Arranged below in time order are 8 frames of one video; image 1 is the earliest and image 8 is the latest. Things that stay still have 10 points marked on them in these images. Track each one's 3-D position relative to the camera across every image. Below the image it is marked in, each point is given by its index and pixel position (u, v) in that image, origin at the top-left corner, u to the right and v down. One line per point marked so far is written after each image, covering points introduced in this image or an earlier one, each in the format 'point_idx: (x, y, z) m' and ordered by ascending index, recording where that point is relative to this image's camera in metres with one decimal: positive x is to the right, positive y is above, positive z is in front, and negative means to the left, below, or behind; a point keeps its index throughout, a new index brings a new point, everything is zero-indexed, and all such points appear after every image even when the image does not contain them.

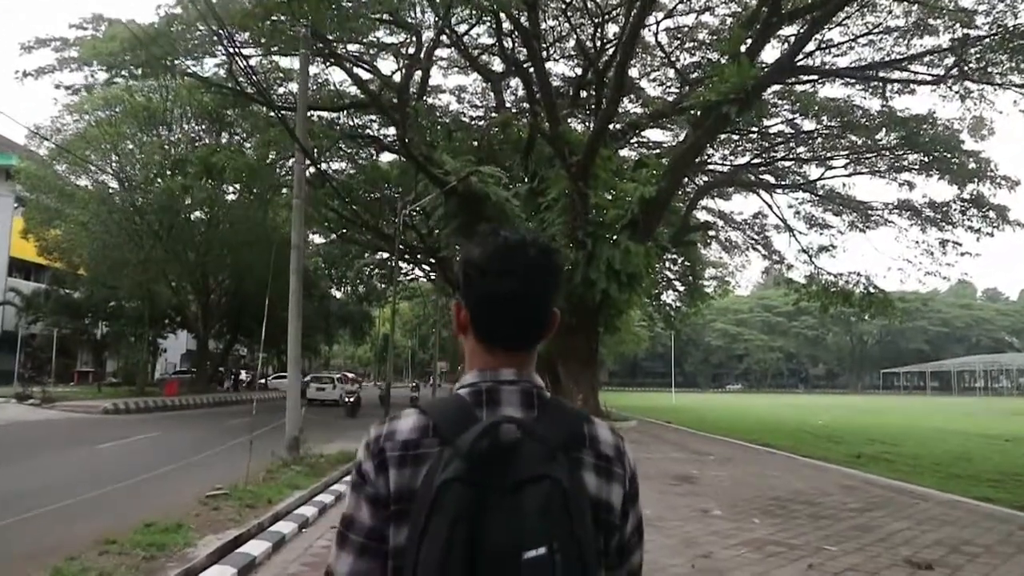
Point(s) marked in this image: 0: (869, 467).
0: (+4.8, -2.4, +12.6) m
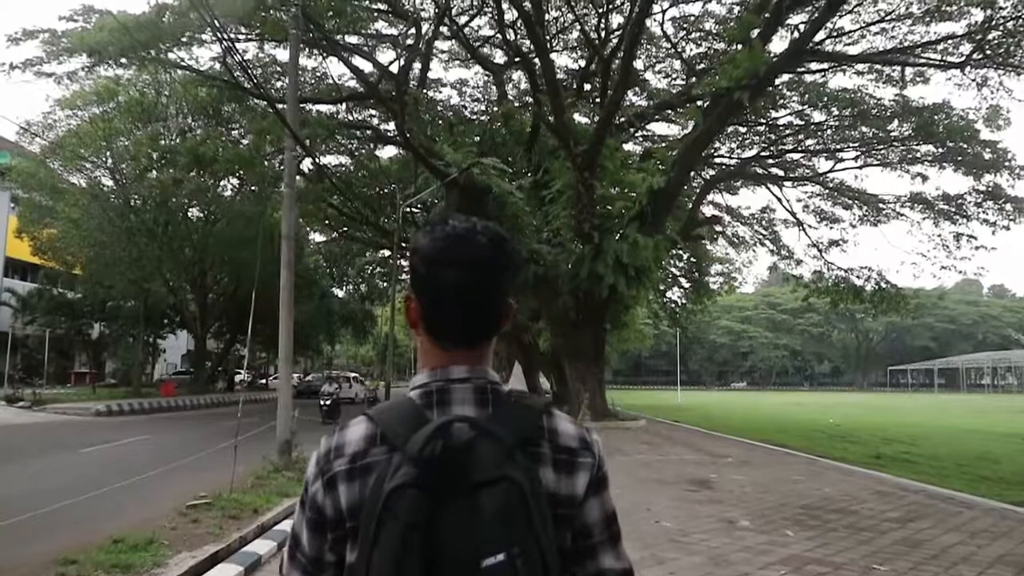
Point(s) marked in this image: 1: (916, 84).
0: (+4.9, -2.3, +12.1) m
1: (+7.1, +3.5, +17.0) m
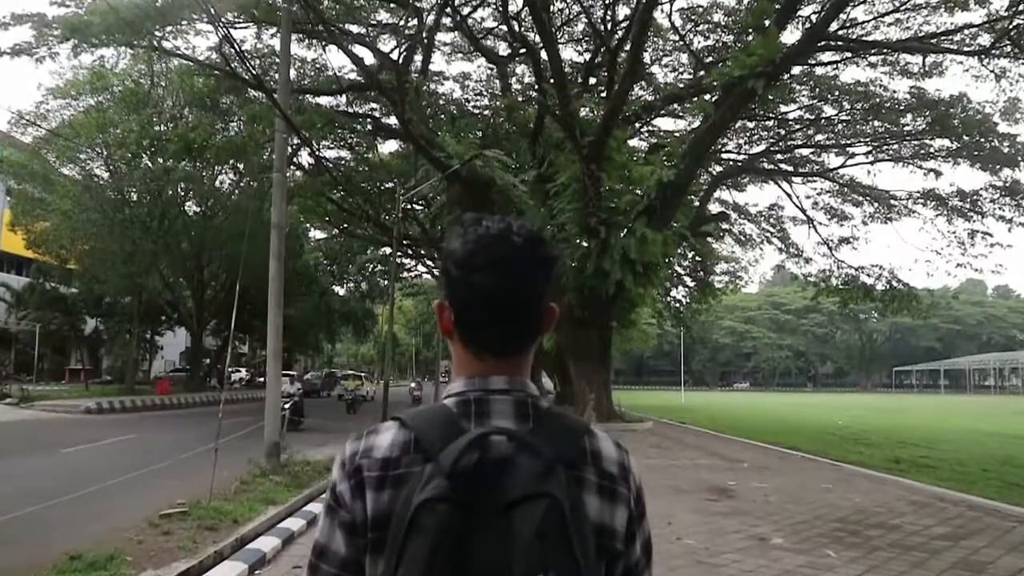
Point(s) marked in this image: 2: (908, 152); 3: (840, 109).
0: (+4.9, -2.3, +11.6) m
1: (+7.1, +3.6, +16.5) m
2: (+8.1, +2.8, +19.9) m
3: (+6.6, +3.6, +19.5) m
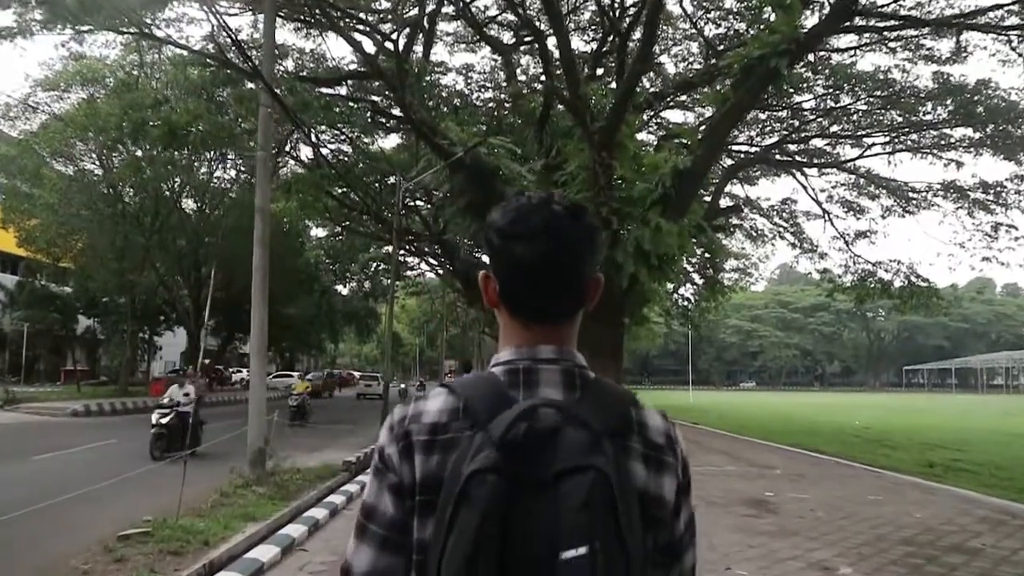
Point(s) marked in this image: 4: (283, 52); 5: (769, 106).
0: (+5.0, -2.2, +10.9) m
1: (+7.2, +3.7, +15.7) m
2: (+8.2, +2.9, +19.2) m
3: (+6.7, +3.7, +18.8) m
4: (-4.6, +4.7, +19.2) m
5: (+5.2, +3.7, +19.9) m
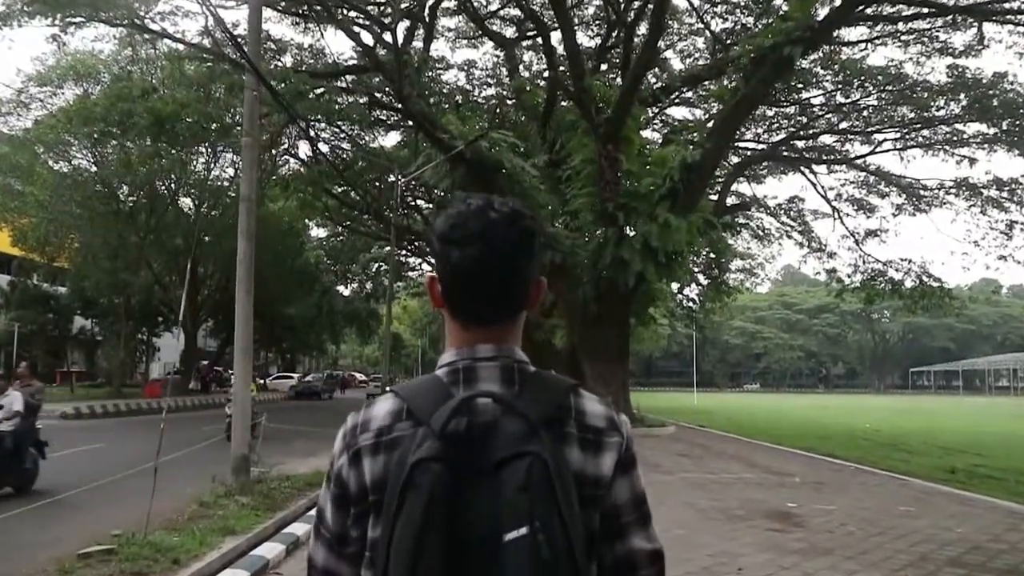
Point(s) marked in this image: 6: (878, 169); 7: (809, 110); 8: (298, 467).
0: (+5.0, -2.2, +10.5) m
1: (+7.3, +3.7, +15.3) m
2: (+8.2, +2.9, +18.7) m
3: (+6.7, +3.7, +18.3) m
4: (-4.5, +4.7, +18.8) m
5: (+5.3, +3.7, +19.4) m
6: (+7.4, +2.4, +19.6) m
7: (+6.1, +3.6, +19.8) m
8: (-2.7, -2.3, +12.5) m
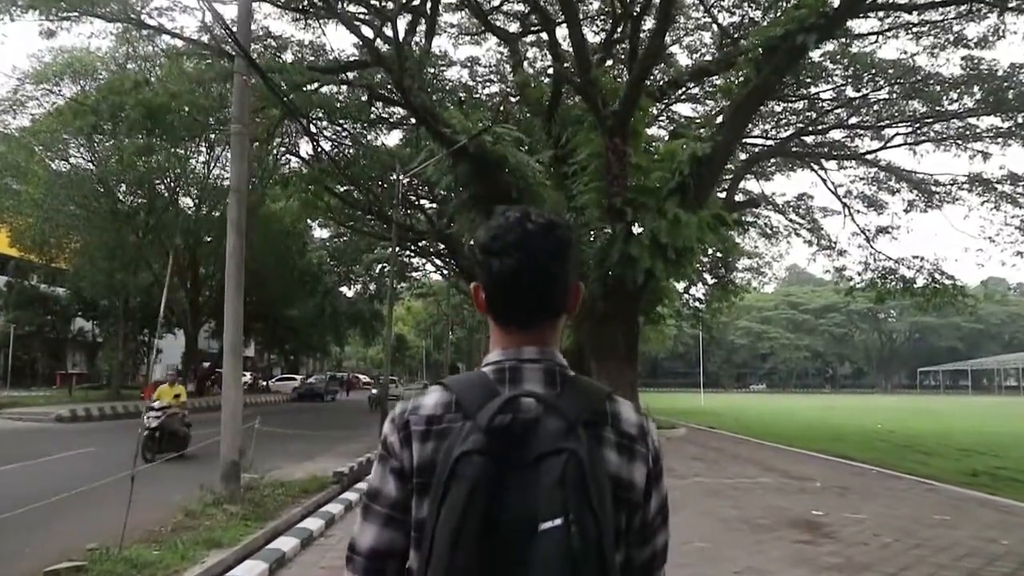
0: (+5.1, -2.1, +10.1) m
1: (+7.3, +3.7, +14.9) m
2: (+8.3, +2.9, +18.4) m
3: (+6.8, +3.7, +18.0) m
4: (-4.4, +4.7, +18.5) m
5: (+5.4, +3.8, +19.1) m
6: (+7.5, +2.4, +19.2) m
7: (+6.2, +3.7, +19.5) m
8: (-2.7, -2.3, +12.2) m
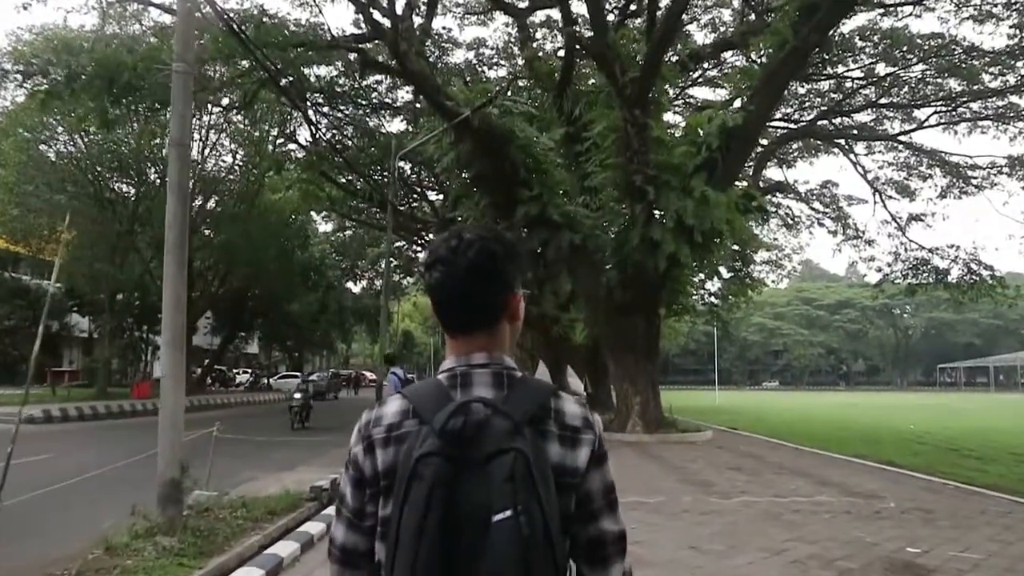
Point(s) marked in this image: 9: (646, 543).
0: (+5.1, -2.0, +9.0) m
1: (+7.4, +3.9, +13.8) m
2: (+8.4, +3.1, +17.2) m
3: (+6.9, +3.9, +16.8) m
4: (-4.3, +4.8, +17.4) m
5: (+5.5, +3.9, +17.9) m
6: (+7.6, +2.6, +18.0) m
7: (+6.3, +3.8, +18.3) m
8: (-2.6, -2.2, +11.1) m
9: (+1.1, -2.0, +7.6) m
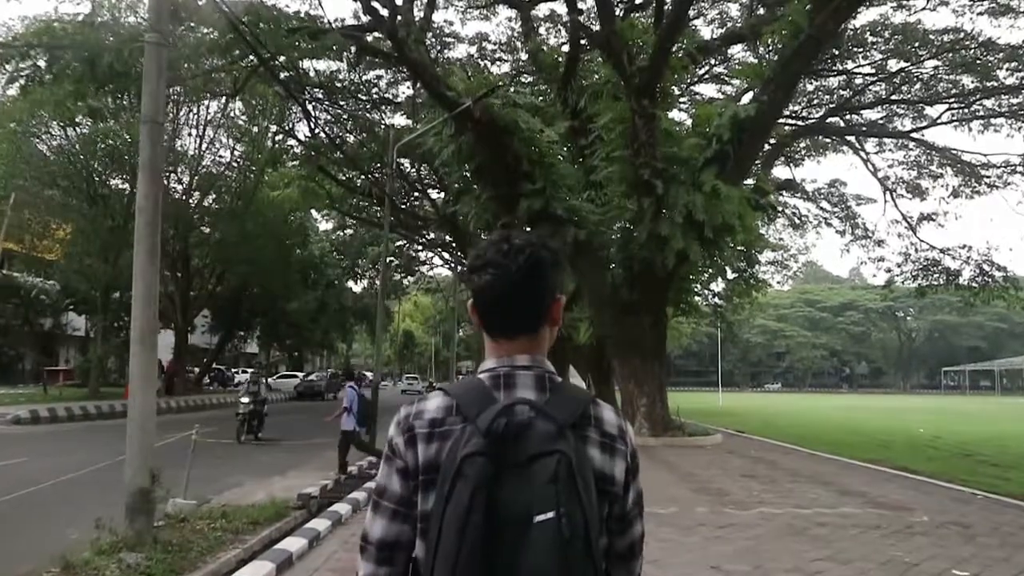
0: (+5.2, -2.0, +8.6) m
1: (+7.5, +3.9, +13.4) m
2: (+8.5, +3.1, +16.8) m
3: (+7.0, +3.9, +16.4) m
4: (-4.2, +4.9, +17.0) m
5: (+5.6, +3.9, +17.5) m
6: (+7.7, +2.6, +17.6) m
7: (+6.4, +3.8, +17.9) m
8: (-2.6, -2.1, +10.7) m
9: (+1.1, -2.0, +7.2) m
